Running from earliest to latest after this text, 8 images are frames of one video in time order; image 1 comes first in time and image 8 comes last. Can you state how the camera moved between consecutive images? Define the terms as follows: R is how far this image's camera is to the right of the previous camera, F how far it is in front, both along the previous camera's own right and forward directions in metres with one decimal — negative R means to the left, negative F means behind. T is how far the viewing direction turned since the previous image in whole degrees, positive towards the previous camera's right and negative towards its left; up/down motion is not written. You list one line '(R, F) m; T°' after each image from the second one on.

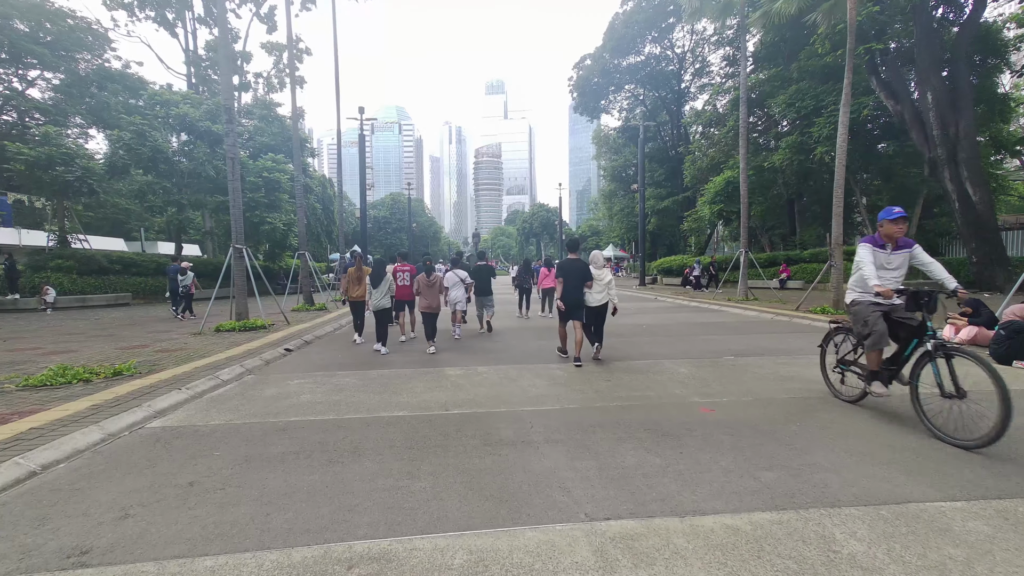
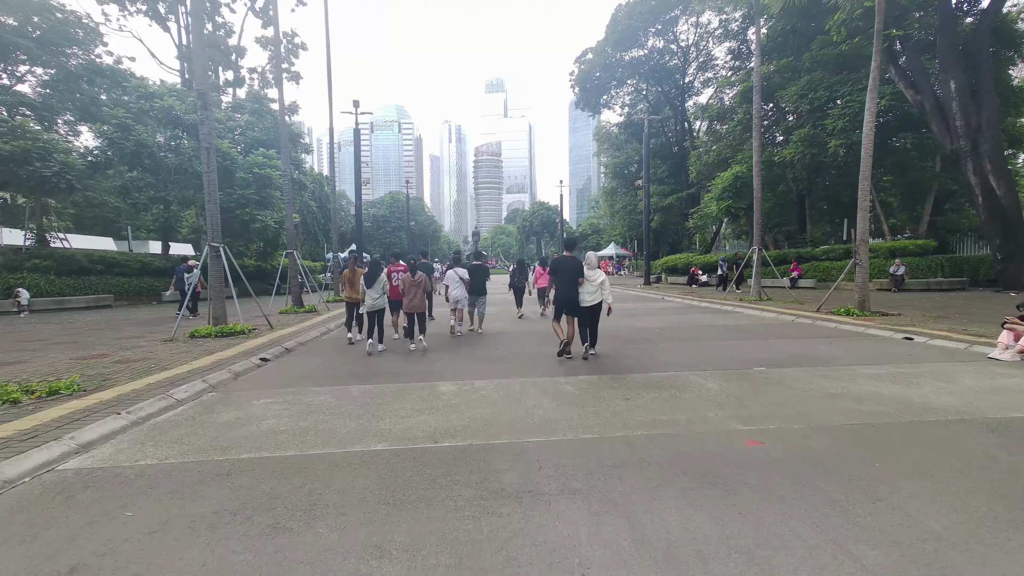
(0.0, +0.9) m; 0°
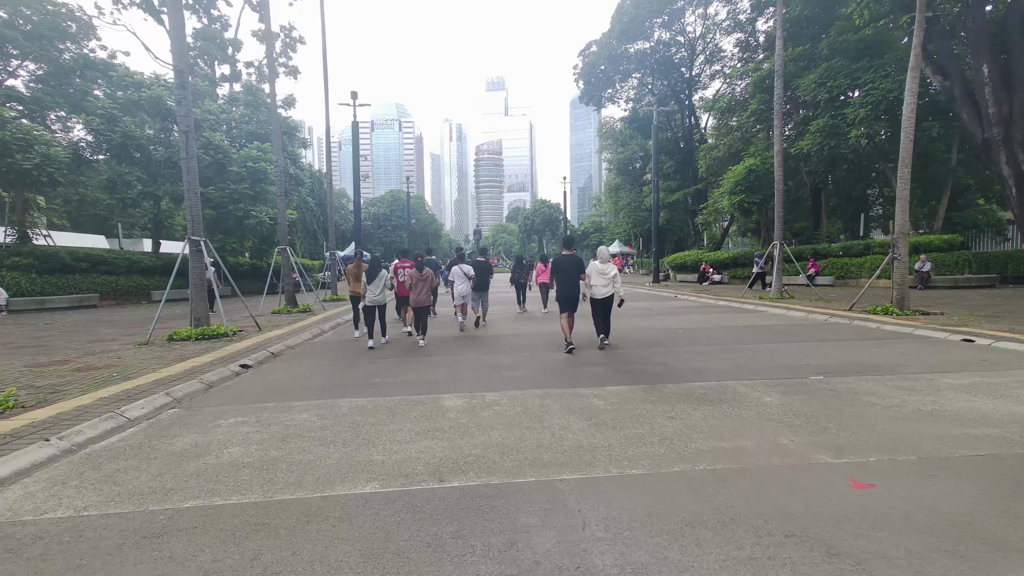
(-0.2, +0.9) m; 0°
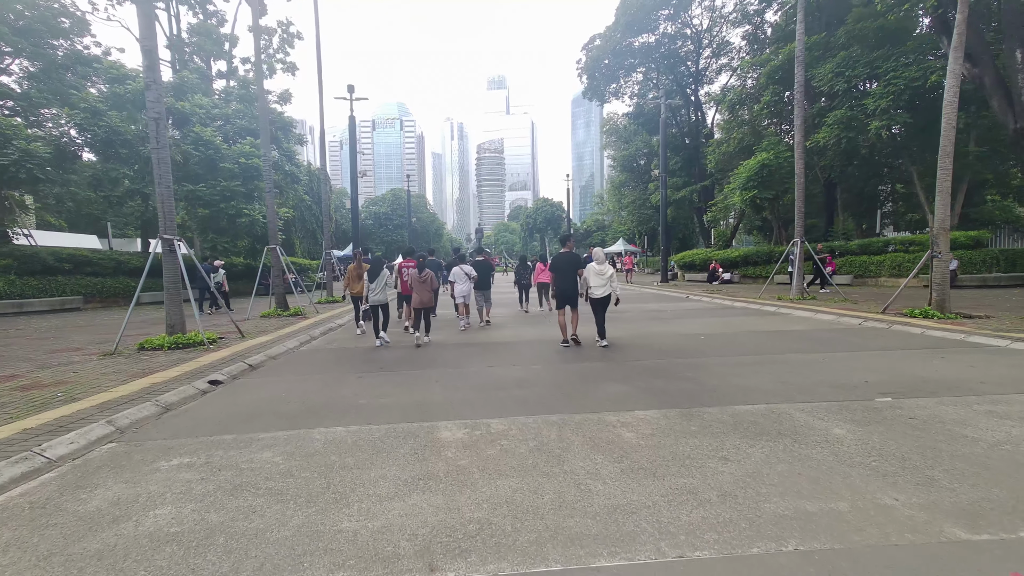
(-0.1, +0.9) m; 0°
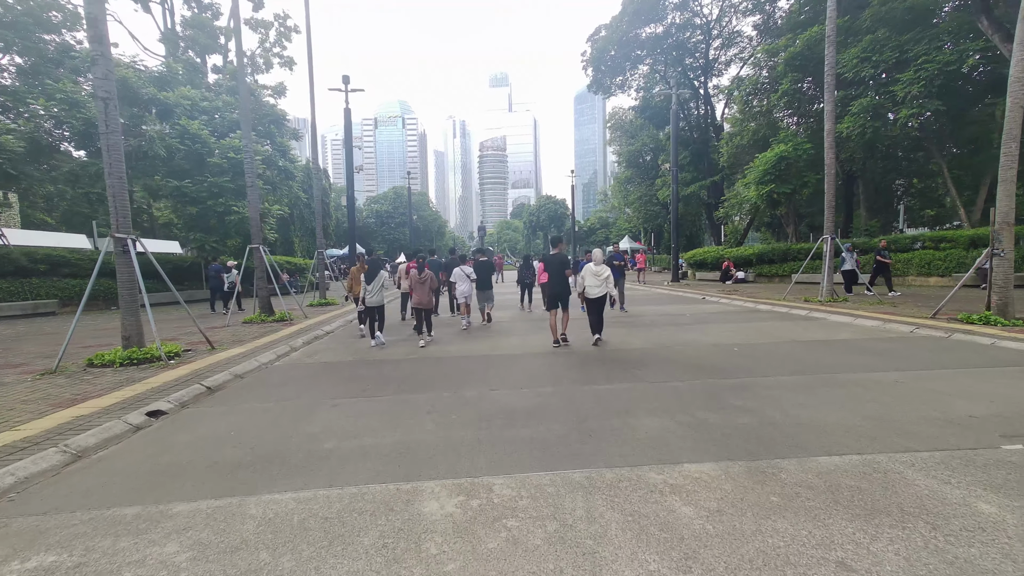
(0.0, +1.2) m; 0°
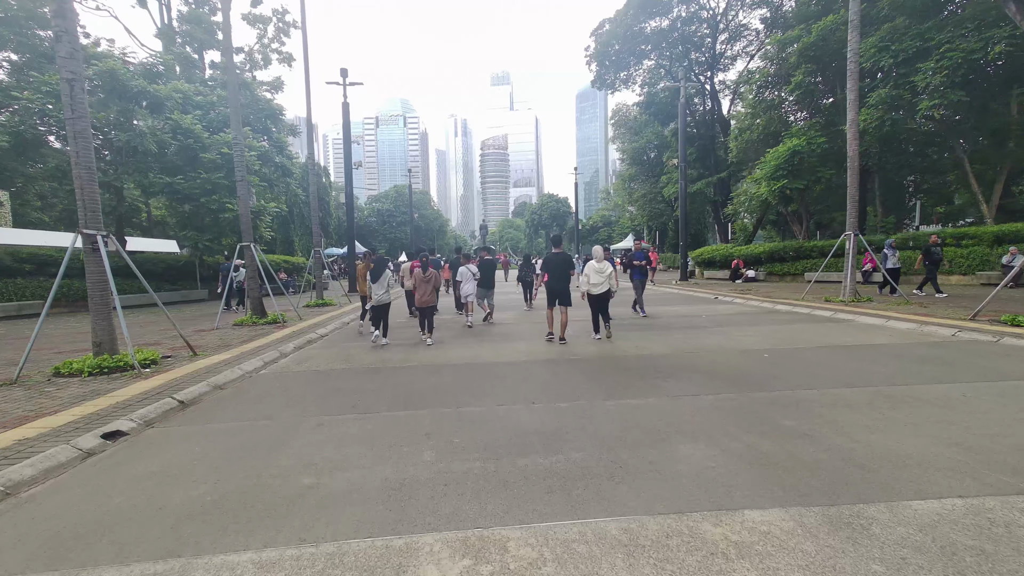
(-0.1, +0.7) m; 0°
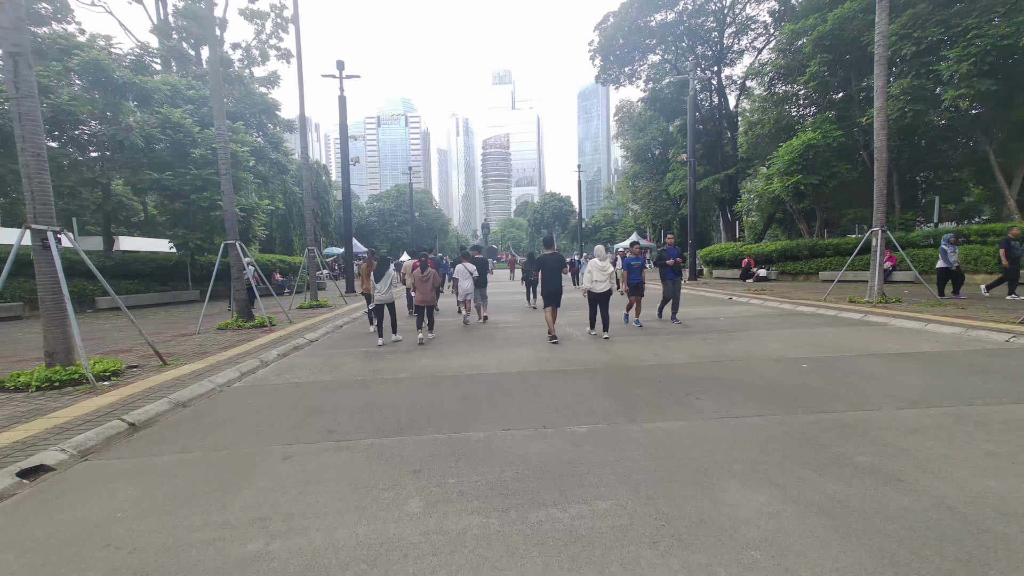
(0.0, +0.8) m; 0°
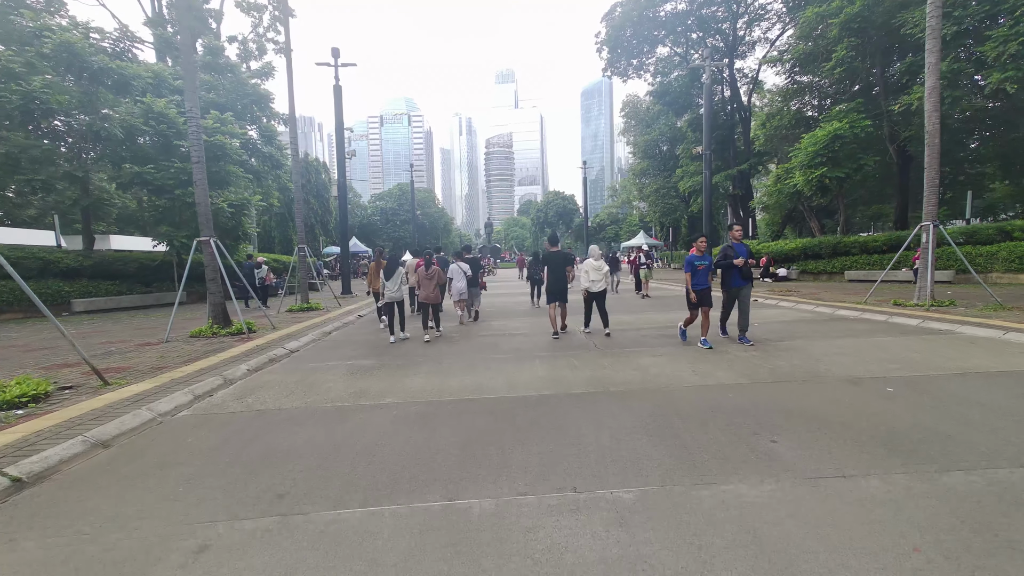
(-0.1, +1.2) m; 0°
